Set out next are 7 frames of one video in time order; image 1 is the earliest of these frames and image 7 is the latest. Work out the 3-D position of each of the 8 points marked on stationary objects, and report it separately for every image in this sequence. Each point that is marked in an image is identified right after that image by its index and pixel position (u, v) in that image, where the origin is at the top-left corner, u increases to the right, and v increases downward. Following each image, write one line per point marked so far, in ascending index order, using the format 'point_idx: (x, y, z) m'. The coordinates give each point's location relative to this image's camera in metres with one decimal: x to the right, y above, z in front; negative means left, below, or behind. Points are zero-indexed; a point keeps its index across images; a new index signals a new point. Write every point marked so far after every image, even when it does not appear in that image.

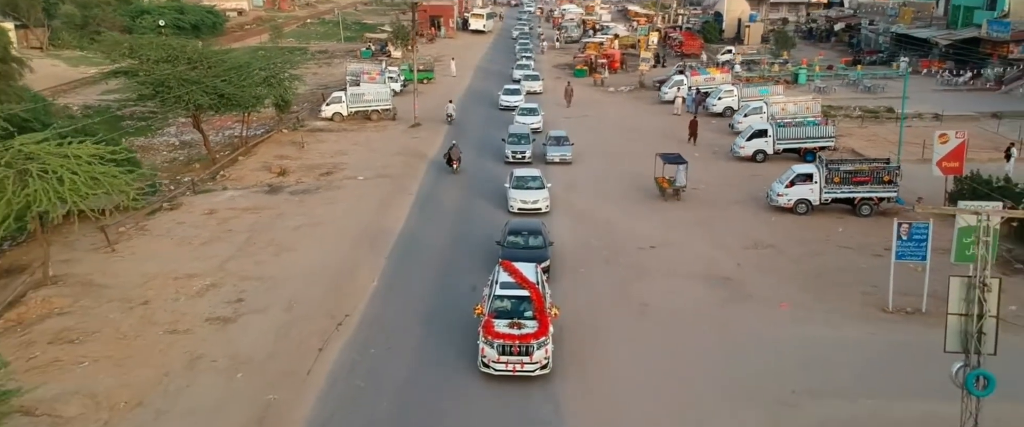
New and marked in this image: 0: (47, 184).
0: (-9.9, +0.7, +18.0) m
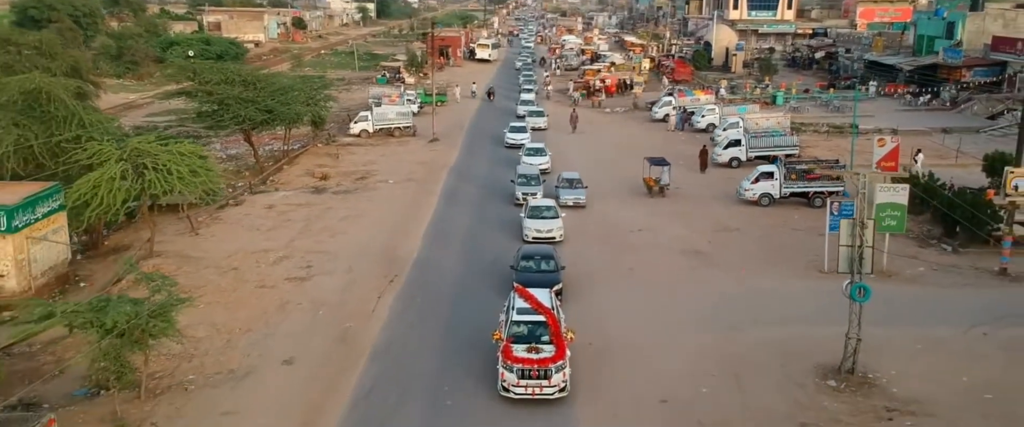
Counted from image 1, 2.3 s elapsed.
0: (-9.5, +1.1, +22.6) m
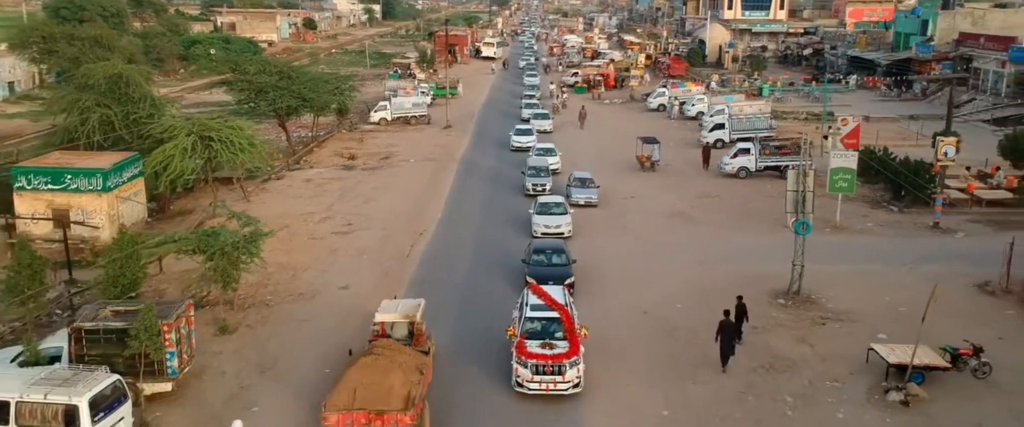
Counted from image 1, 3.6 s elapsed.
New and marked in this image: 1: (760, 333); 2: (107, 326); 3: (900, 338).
0: (-9.2, +2.1, +26.6) m
1: (+5.2, -2.6, +17.5) m
2: (-6.8, -1.9, +13.9) m
3: (+8.1, -2.6, +17.3) m
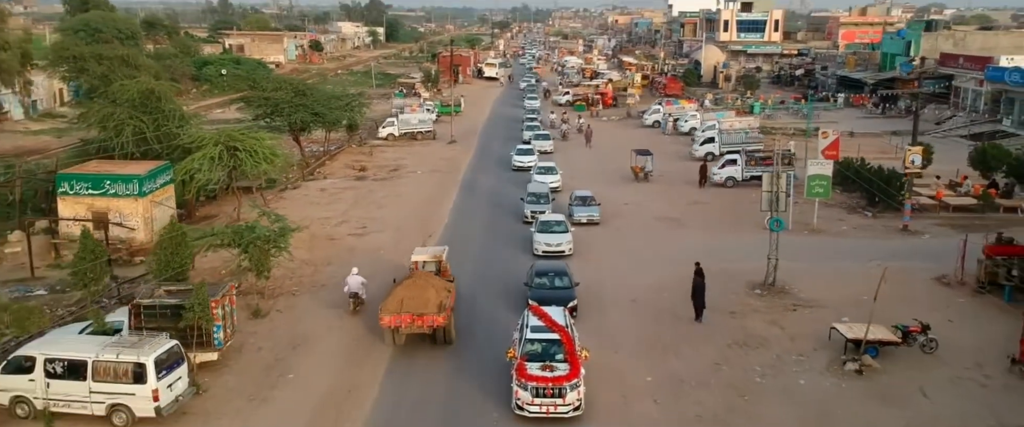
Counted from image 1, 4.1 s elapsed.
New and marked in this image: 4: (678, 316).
0: (-9.1, +2.0, +28.7) m
1: (+5.3, -2.5, +19.5) m
2: (-6.7, -1.7, +16.0) m
3: (+8.1, -2.5, +19.4) m
4: (+4.0, -2.4, +19.8) m
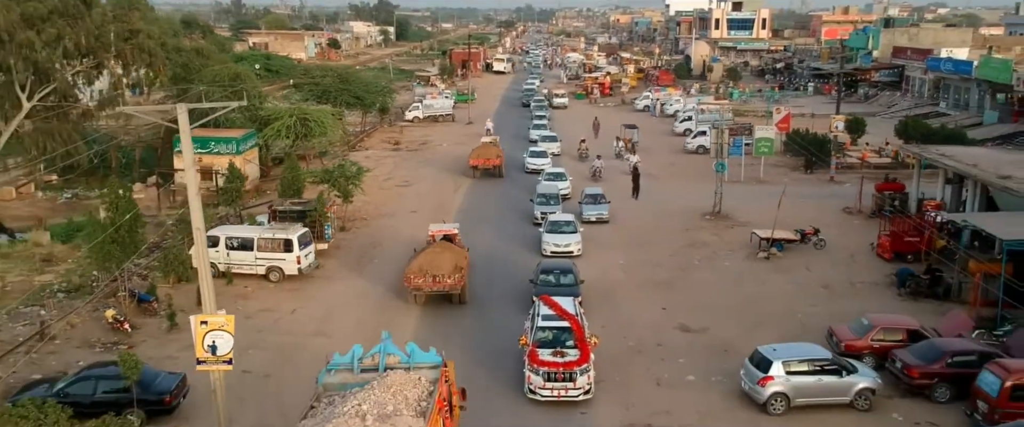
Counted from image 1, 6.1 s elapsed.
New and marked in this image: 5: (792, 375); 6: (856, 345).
0: (-8.6, +3.8, +36.3) m
1: (+5.7, -0.6, +27.0) m
2: (-6.2, +0.1, +23.5) m
3: (+8.6, -0.7, +26.9) m
4: (+4.4, -0.6, +27.3) m
5: (+4.9, -2.8, +14.6) m
6: (+6.7, -2.5, +16.2) m
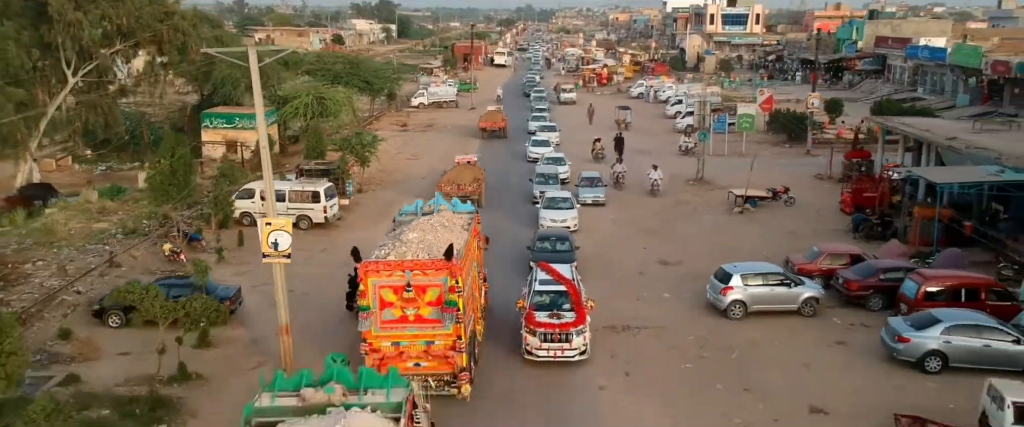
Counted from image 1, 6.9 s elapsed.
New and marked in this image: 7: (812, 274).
0: (-8.5, +5.1, +39.2) m
1: (+5.8, +0.7, +29.9) m
2: (-6.2, +1.4, +26.4) m
3: (+8.7, +0.6, +29.7) m
4: (+4.5, +0.7, +30.2) m
5: (+4.9, -1.5, +17.4) m
6: (+6.8, -1.2, +19.1) m
7: (+6.8, -1.4, +19.0) m
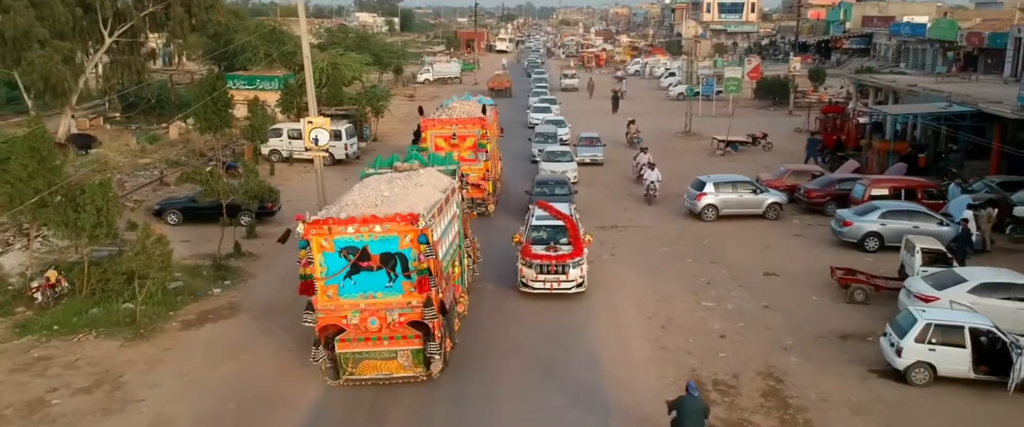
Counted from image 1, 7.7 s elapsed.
0: (-8.4, +7.2, +41.8) m
1: (+5.9, +2.7, +32.6) m
2: (-6.1, +3.5, +29.1) m
3: (+8.7, +2.7, +32.4) m
4: (+4.6, +2.7, +32.8) m
5: (+5.0, +0.5, +20.1) m
6: (+6.9, +0.8, +21.8) m
7: (+6.9, +0.6, +21.7) m
